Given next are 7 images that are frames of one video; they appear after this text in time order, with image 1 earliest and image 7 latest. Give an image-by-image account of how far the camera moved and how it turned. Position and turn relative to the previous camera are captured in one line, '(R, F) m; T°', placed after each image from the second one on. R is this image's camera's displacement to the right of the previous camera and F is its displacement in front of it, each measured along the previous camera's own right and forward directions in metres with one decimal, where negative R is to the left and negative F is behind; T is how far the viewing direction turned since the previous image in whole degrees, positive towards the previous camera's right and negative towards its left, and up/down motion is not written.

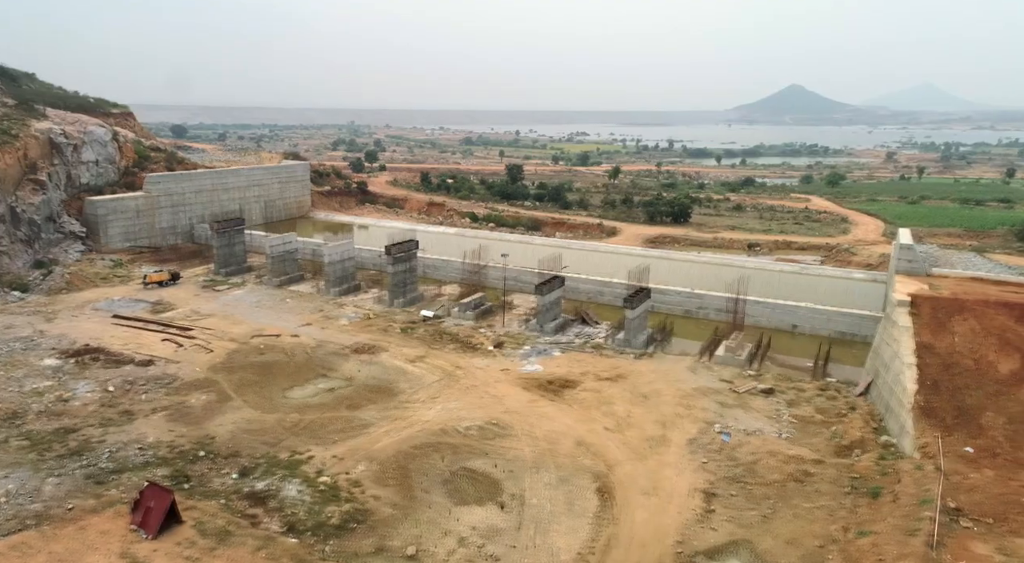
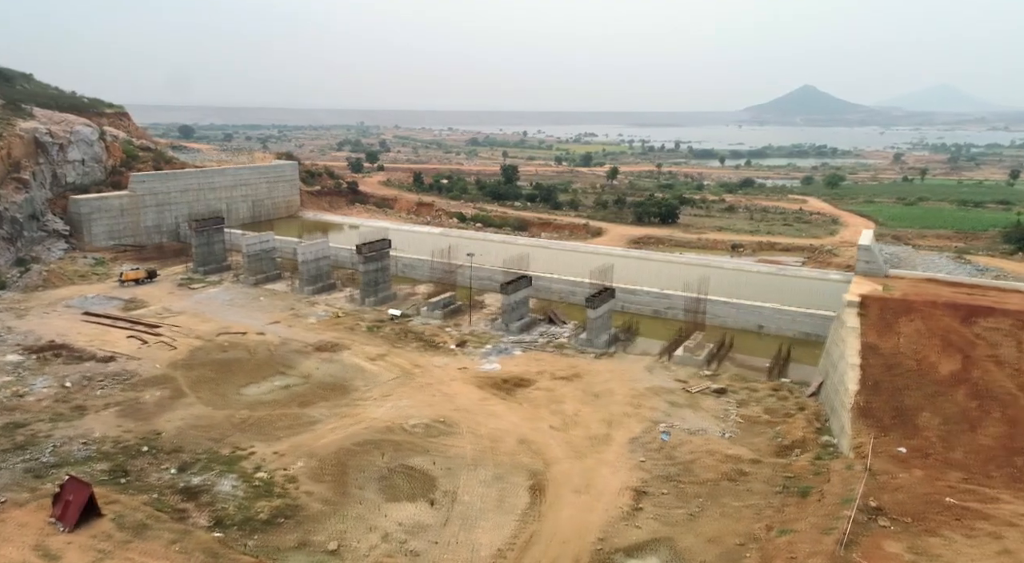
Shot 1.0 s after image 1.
(+0.9, -0.1) m; -1°
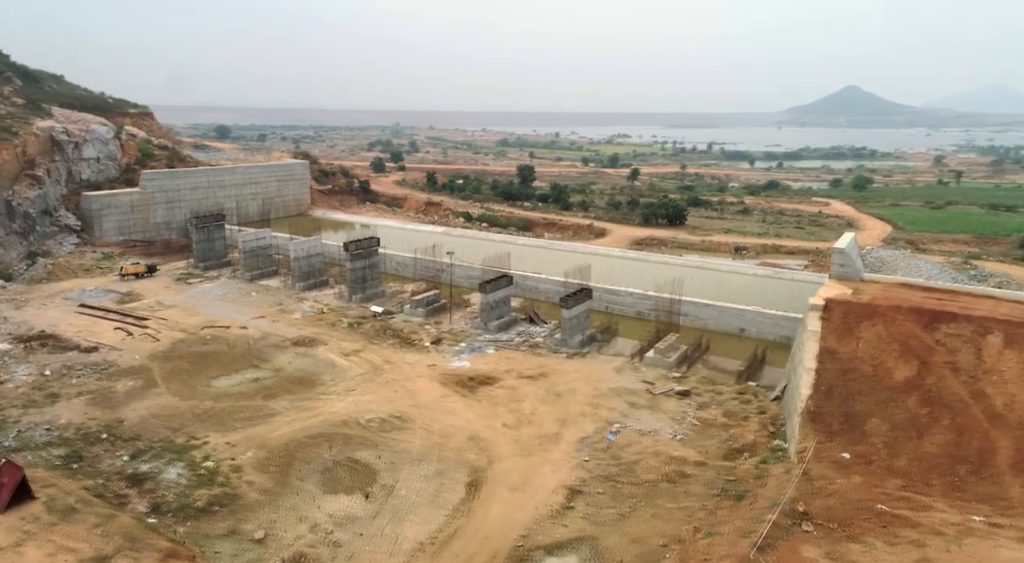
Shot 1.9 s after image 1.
(+1.1, 0.0) m; -3°
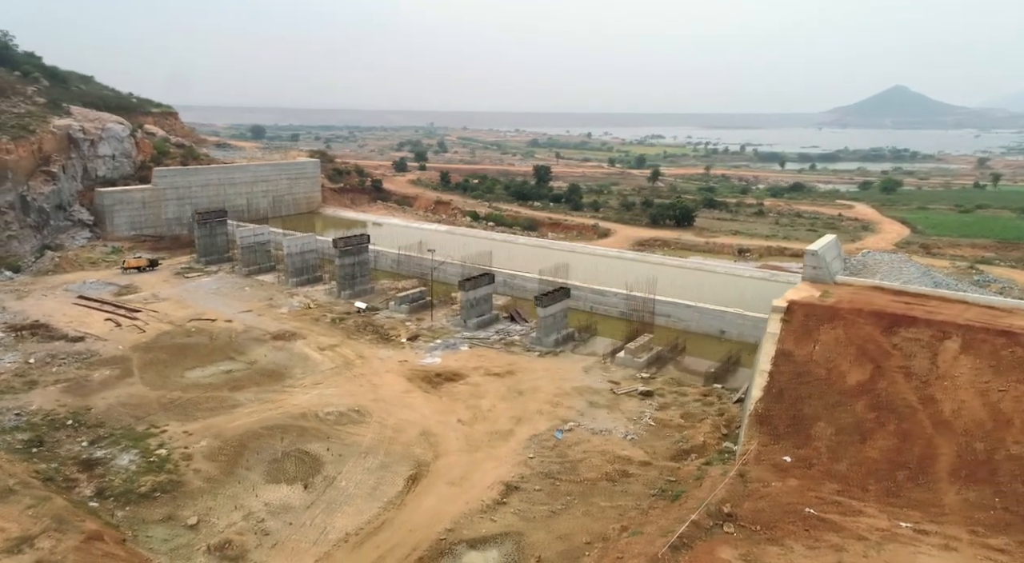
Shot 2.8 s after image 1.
(+1.1, 0.0) m; -3°
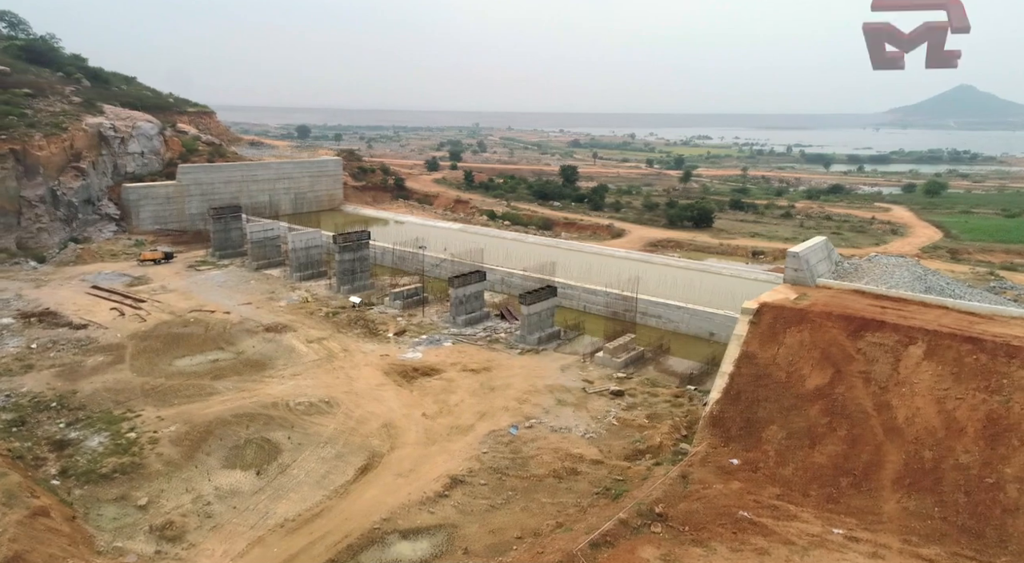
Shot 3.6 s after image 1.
(+1.2, 0.0) m; -3°
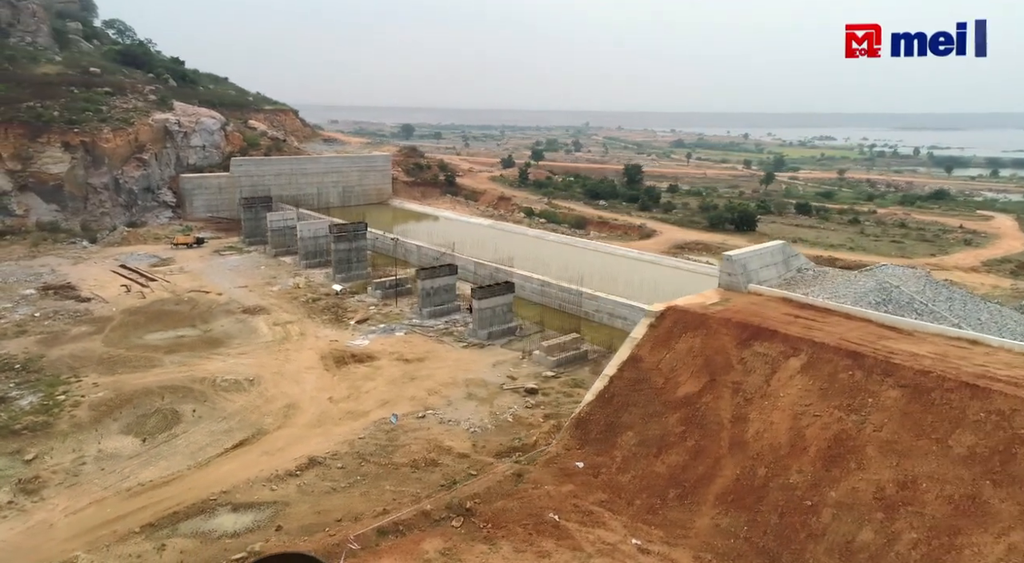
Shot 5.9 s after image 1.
(+3.1, +0.2) m; -9°
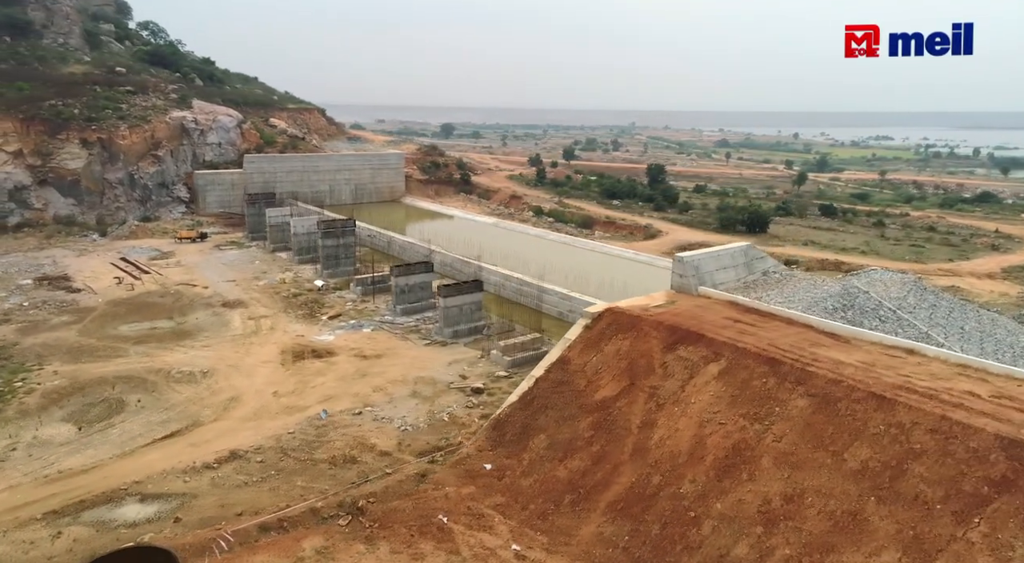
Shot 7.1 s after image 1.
(+1.6, +0.2) m; -4°
